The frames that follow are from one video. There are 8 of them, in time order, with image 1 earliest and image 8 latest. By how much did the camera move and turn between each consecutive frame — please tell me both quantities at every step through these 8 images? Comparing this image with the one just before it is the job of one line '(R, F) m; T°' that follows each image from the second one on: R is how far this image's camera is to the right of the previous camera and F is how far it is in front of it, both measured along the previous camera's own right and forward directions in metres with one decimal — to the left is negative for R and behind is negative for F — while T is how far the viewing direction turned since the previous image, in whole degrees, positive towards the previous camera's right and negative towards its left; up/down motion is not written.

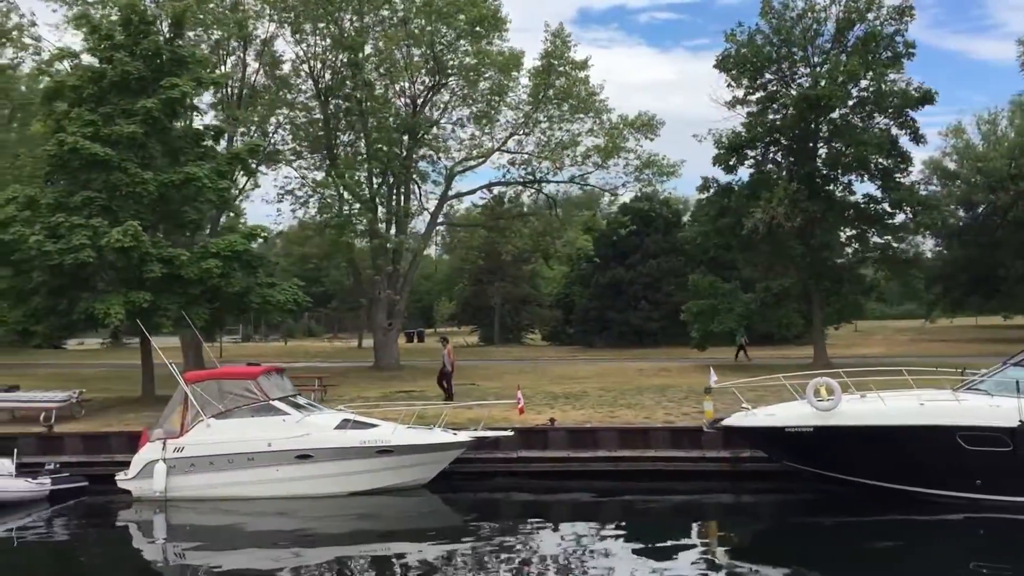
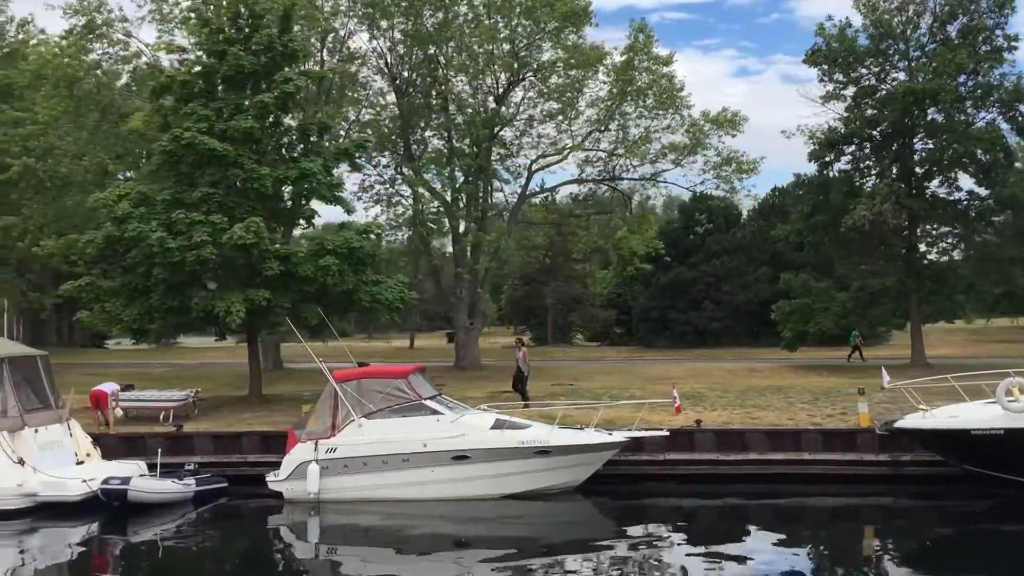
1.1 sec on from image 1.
(-2.4, +0.5) m; -1°
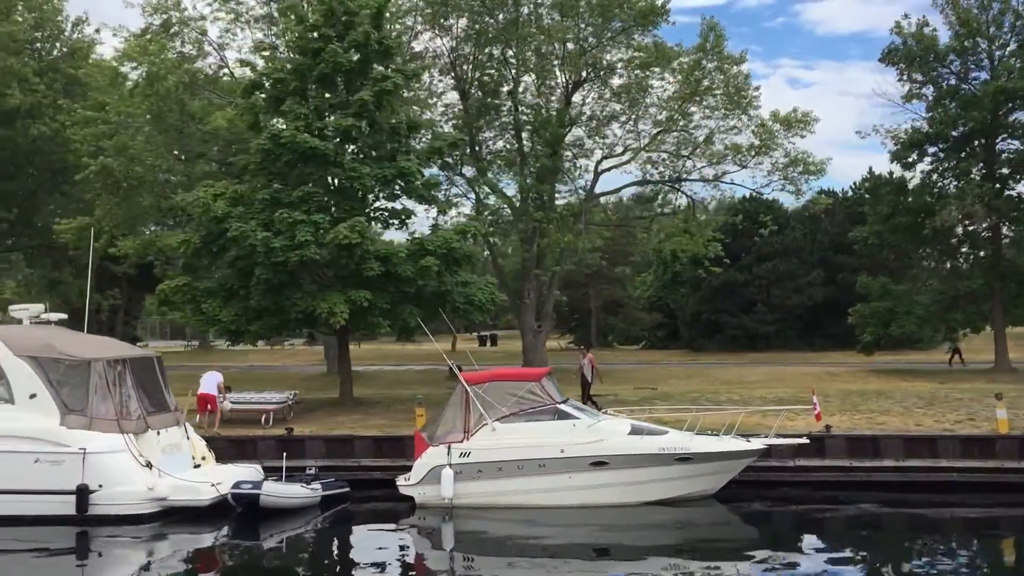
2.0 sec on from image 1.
(-2.1, +0.4) m; -1°
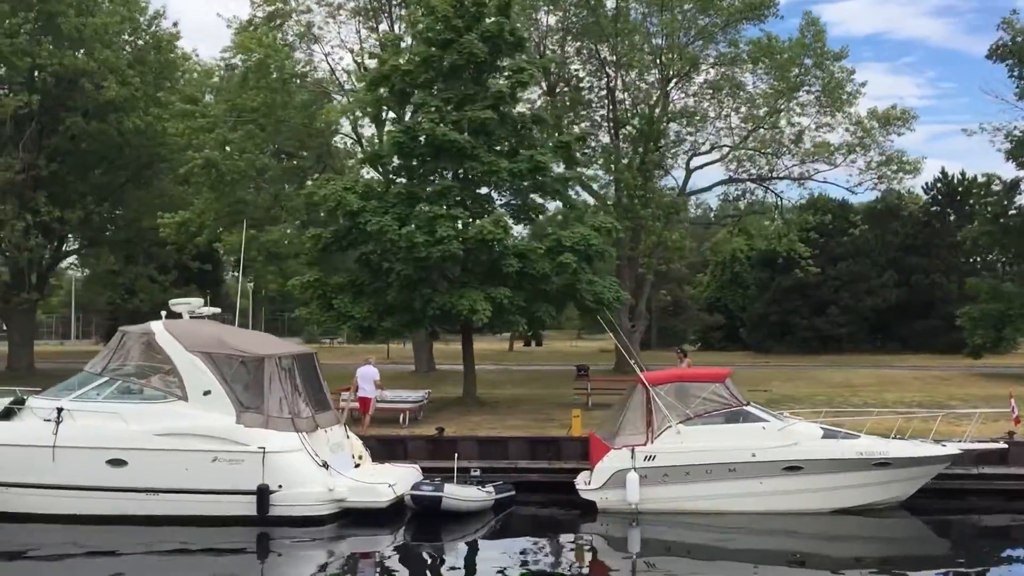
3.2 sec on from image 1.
(-2.7, +0.5) m; -1°
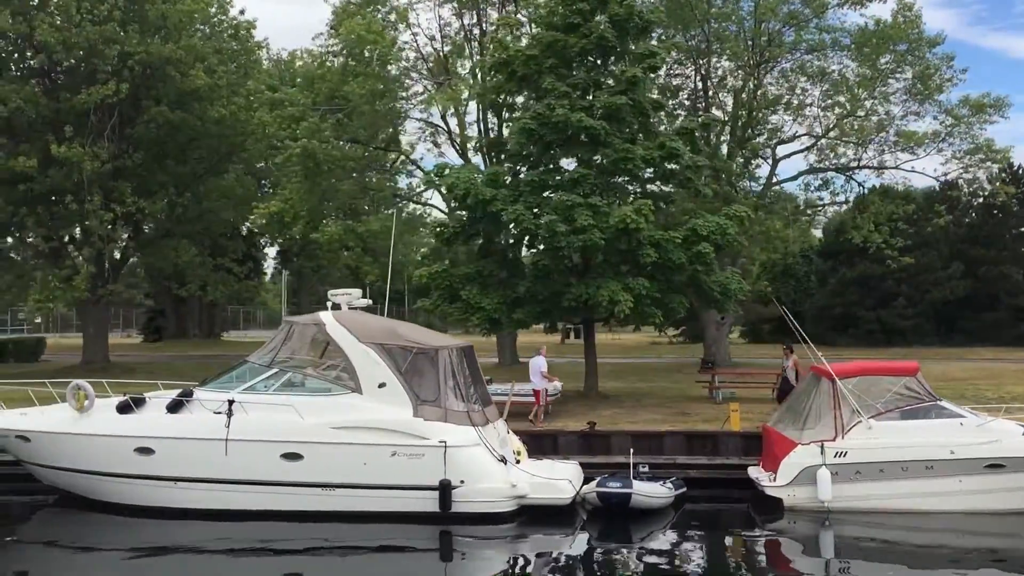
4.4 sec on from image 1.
(-2.6, +0.5) m; -1°
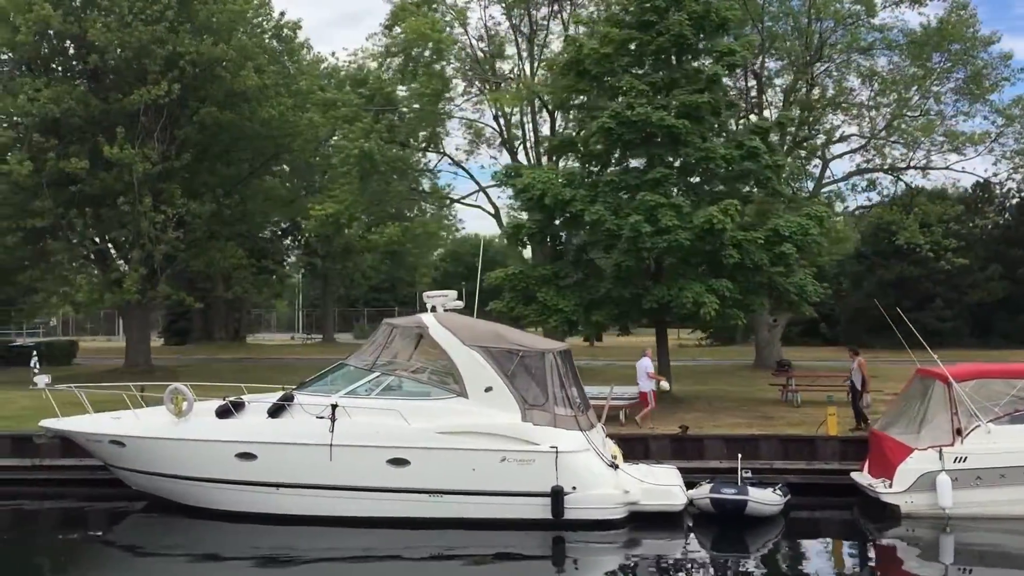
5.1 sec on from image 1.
(-1.5, +0.3) m; 0°
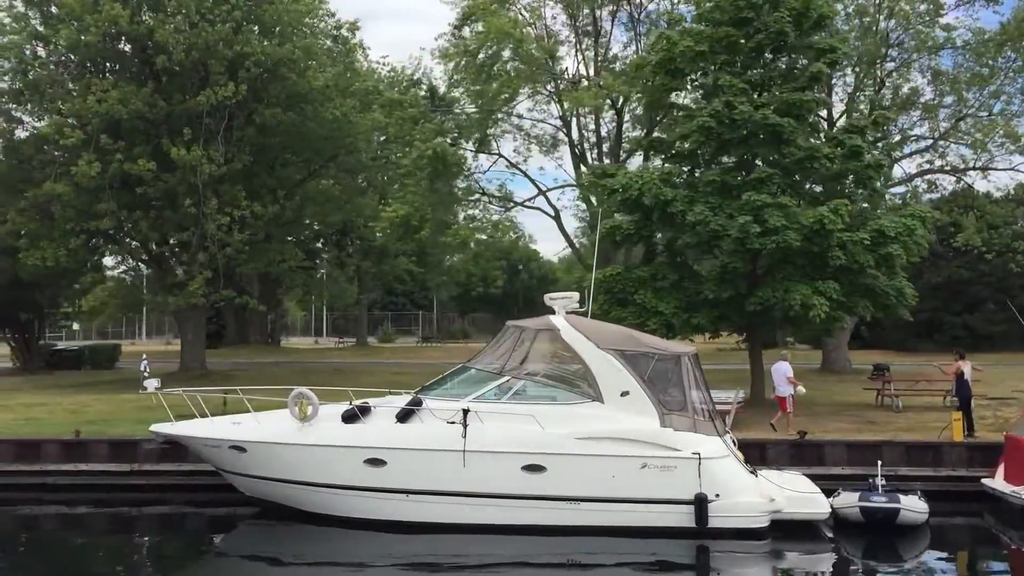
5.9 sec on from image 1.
(-1.8, +0.4) m; -1°
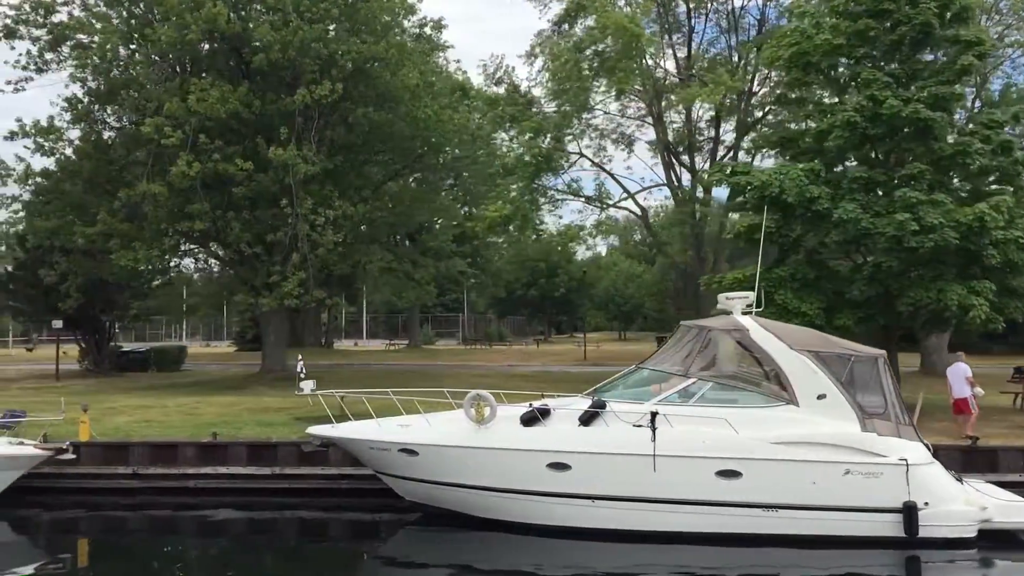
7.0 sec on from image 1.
(-2.4, +0.5) m; -1°
